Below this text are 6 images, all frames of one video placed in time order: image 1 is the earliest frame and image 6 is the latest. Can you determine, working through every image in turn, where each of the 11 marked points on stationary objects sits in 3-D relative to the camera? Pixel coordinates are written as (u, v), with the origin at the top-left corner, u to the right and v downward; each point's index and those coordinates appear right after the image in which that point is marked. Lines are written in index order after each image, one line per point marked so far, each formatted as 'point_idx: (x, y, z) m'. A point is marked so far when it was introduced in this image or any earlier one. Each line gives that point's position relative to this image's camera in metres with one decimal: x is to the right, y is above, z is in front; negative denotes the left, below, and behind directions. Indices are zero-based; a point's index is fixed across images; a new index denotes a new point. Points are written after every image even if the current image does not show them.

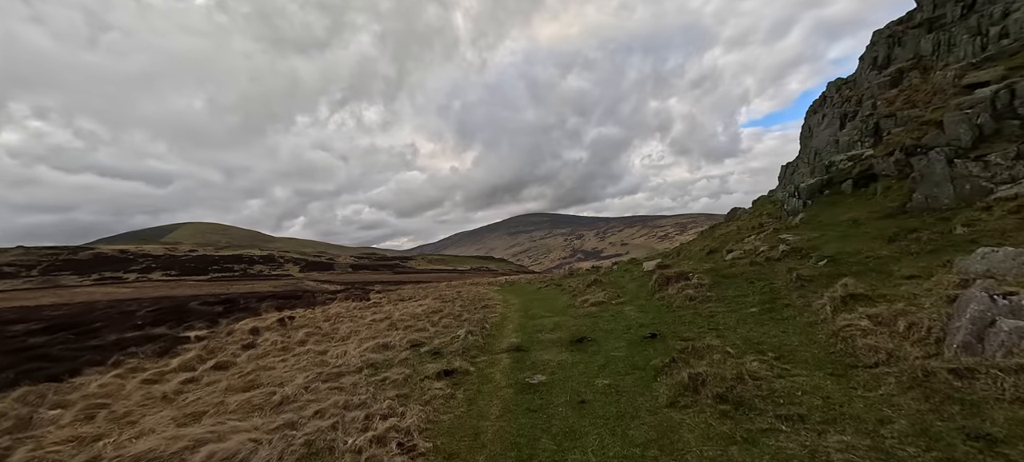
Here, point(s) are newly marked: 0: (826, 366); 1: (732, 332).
0: (+11.0, -4.8, +13.4) m
1: (+10.6, -4.9, +18.4) m
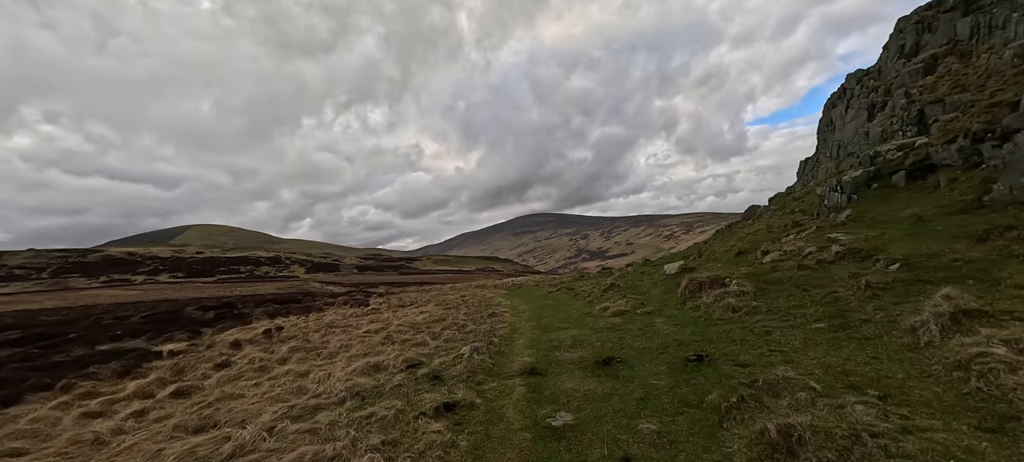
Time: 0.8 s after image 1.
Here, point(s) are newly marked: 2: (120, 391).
0: (+11.5, -4.7, +9.8) m
1: (+11.2, -4.8, +14.7) m
2: (-20.0, -8.2, +19.6) m
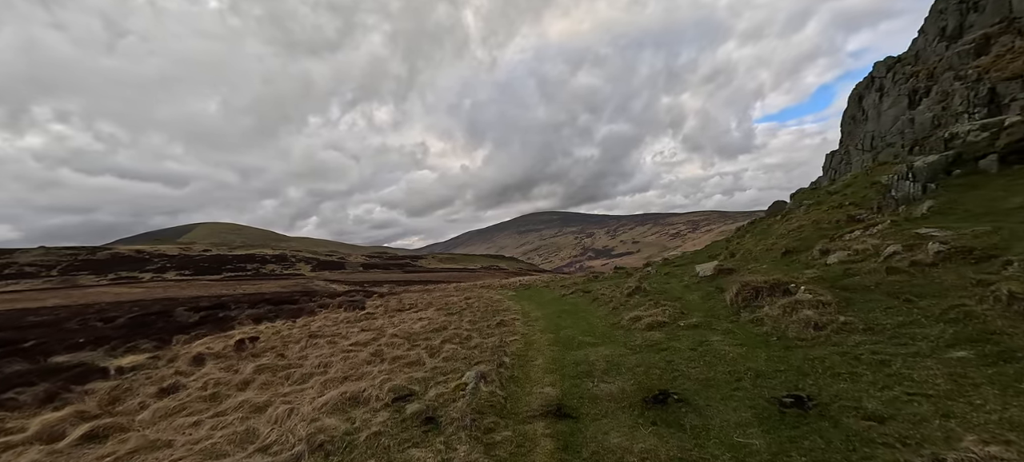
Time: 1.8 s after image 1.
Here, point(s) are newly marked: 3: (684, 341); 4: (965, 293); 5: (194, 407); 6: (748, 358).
0: (+12.1, -4.5, +4.9) m
1: (+11.8, -4.5, +9.9) m
2: (-19.3, -7.9, +15.2) m
3: (+8.3, -5.3, +18.4) m
4: (+18.5, -2.5, +15.7) m
5: (-13.6, -7.5, +16.4) m
6: (+9.4, -5.0, +15.3) m
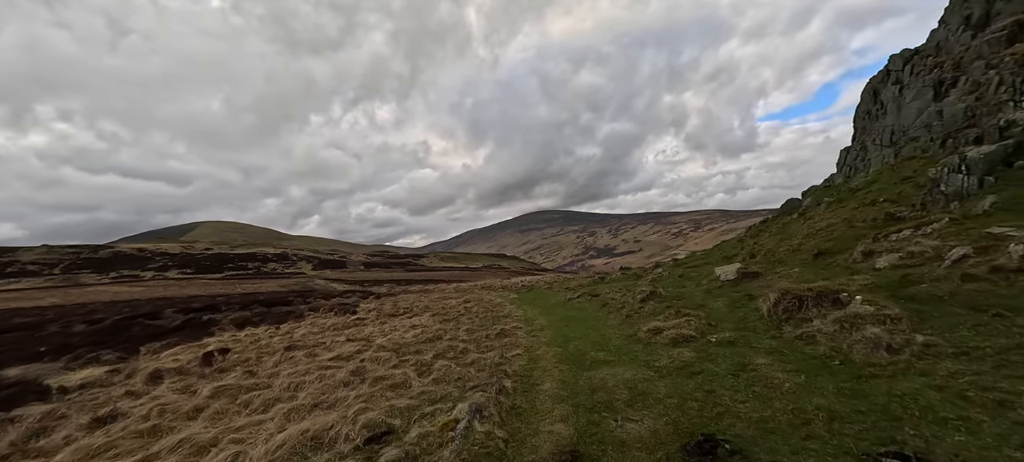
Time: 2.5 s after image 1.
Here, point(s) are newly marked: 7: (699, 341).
0: (+12.1, -4.5, +1.8) m
1: (+11.9, -4.5, +6.7) m
2: (-19.3, -7.8, +12.3) m
3: (+8.3, -5.3, +15.3) m
4: (+18.6, -2.5, +12.5) m
5: (-13.6, -7.5, +13.4) m
6: (+9.5, -5.0, +12.2) m
7: (+9.0, -5.2, +18.4) m
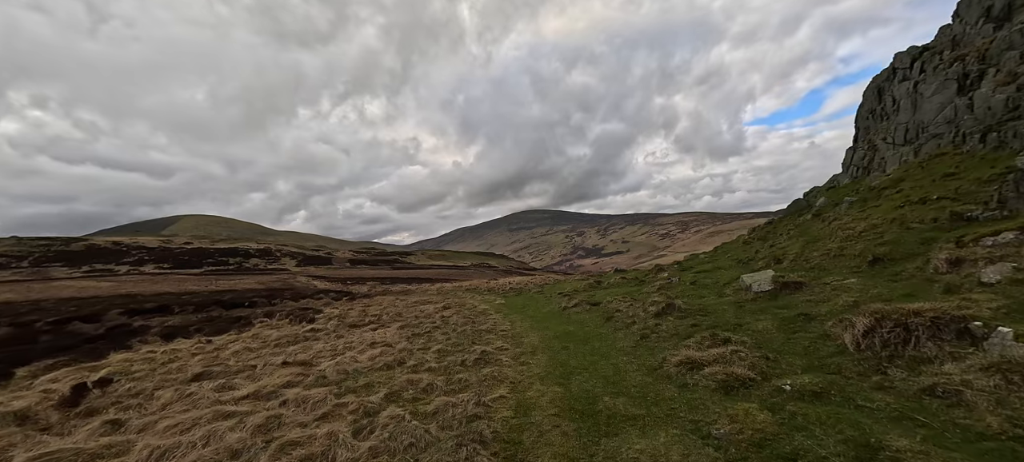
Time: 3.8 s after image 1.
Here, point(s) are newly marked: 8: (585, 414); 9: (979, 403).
0: (+12.0, -4.5, -3.9) m
1: (+11.6, -4.5, +1.1) m
2: (-19.8, -7.3, +5.8) m
3: (+7.8, -5.2, +9.6) m
4: (+18.1, -2.6, +7.0) m
5: (-14.1, -7.0, +7.1) m
6: (+9.0, -5.0, +6.5) m
7: (+8.3, -5.1, +12.7) m
8: (+2.4, -6.2, +13.2) m
9: (+11.9, -4.3, +9.9) m
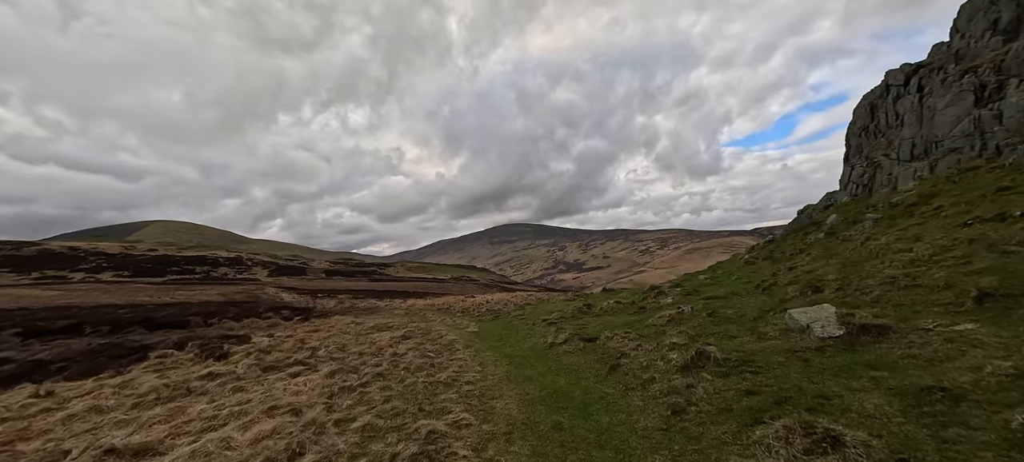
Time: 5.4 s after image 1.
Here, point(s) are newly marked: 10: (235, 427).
0: (+11.8, -4.5, -10.8) m
1: (+11.2, -4.7, -5.9) m
2: (-20.4, -6.9, -2.7) m
3: (+7.0, -5.5, +2.4) m
4: (+17.5, -3.0, +0.4) m
5: (-14.7, -6.8, -1.1) m
6: (+8.4, -5.2, -0.6) m
7: (+7.4, -5.6, +5.5) m
8: (+1.5, -6.5, +5.7) m
9: (+11.1, -4.7, +2.9) m
10: (-11.1, -7.8, +15.5) m
